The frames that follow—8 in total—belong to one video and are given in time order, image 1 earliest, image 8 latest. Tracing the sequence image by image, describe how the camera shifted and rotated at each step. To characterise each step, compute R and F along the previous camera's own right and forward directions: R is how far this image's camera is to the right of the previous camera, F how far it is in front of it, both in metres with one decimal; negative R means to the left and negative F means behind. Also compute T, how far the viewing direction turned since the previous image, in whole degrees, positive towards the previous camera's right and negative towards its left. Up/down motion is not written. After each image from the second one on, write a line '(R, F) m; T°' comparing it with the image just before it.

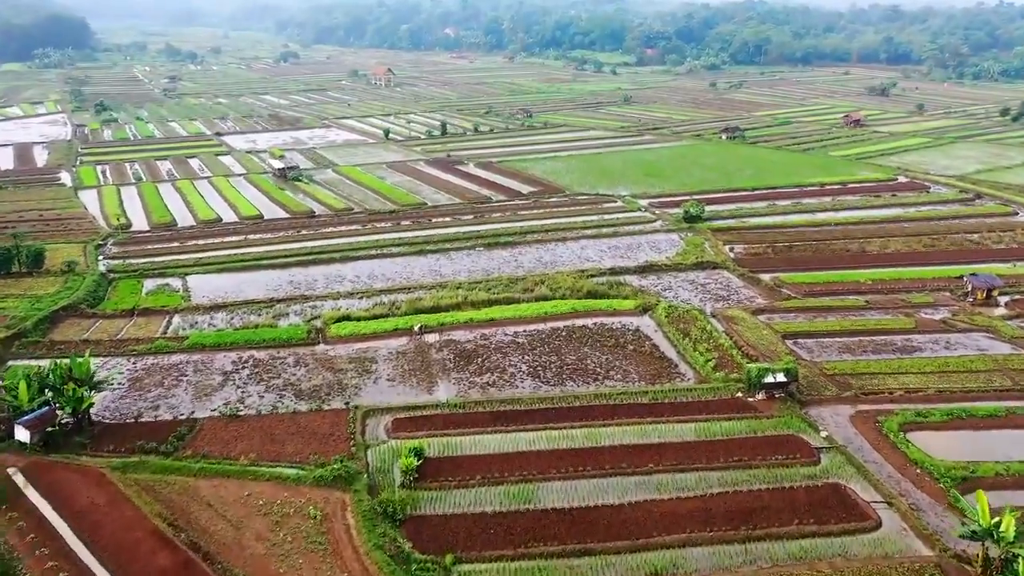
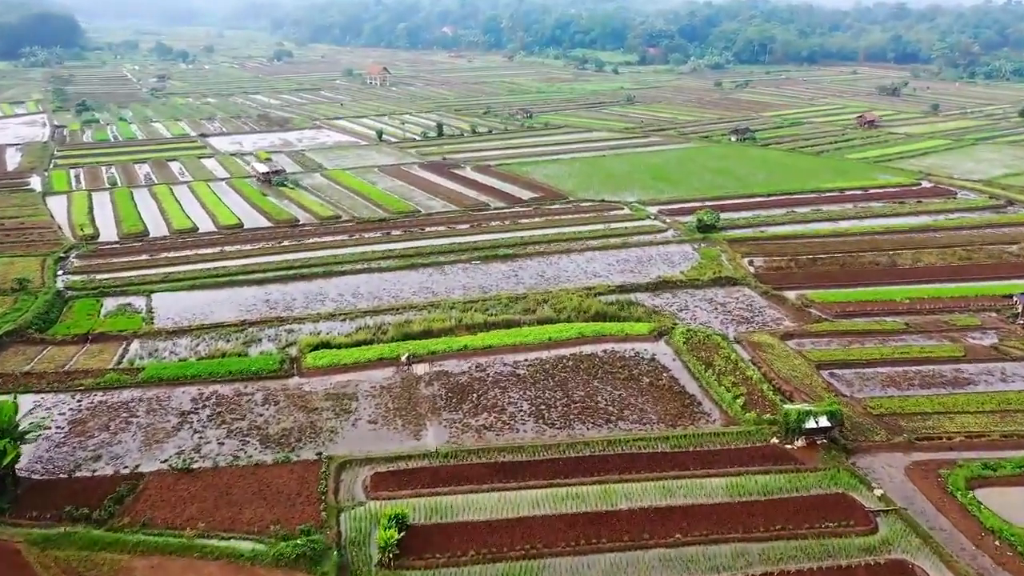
(0.0, +2.2) m; 0°
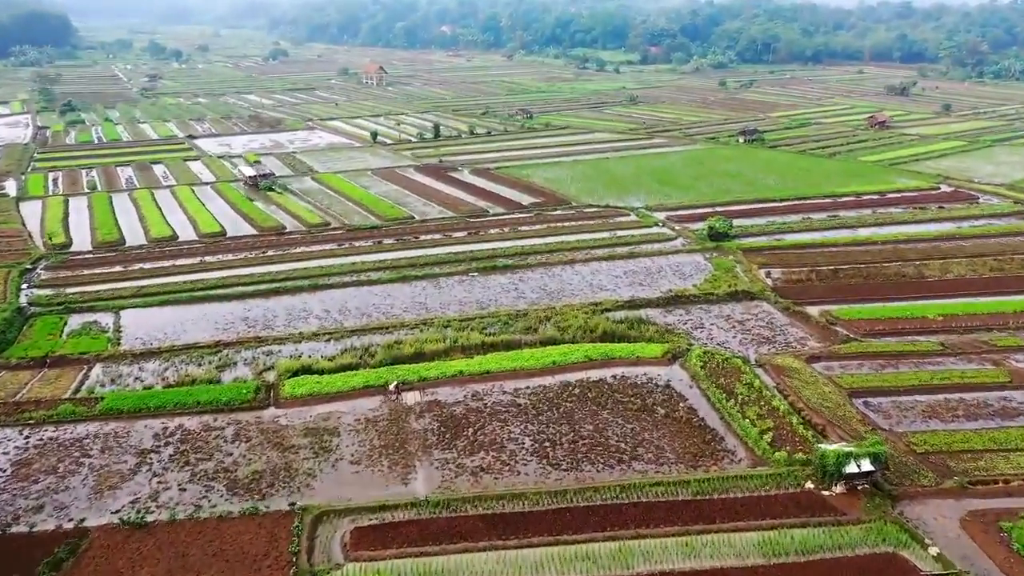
(0.0, +1.6) m; 0°
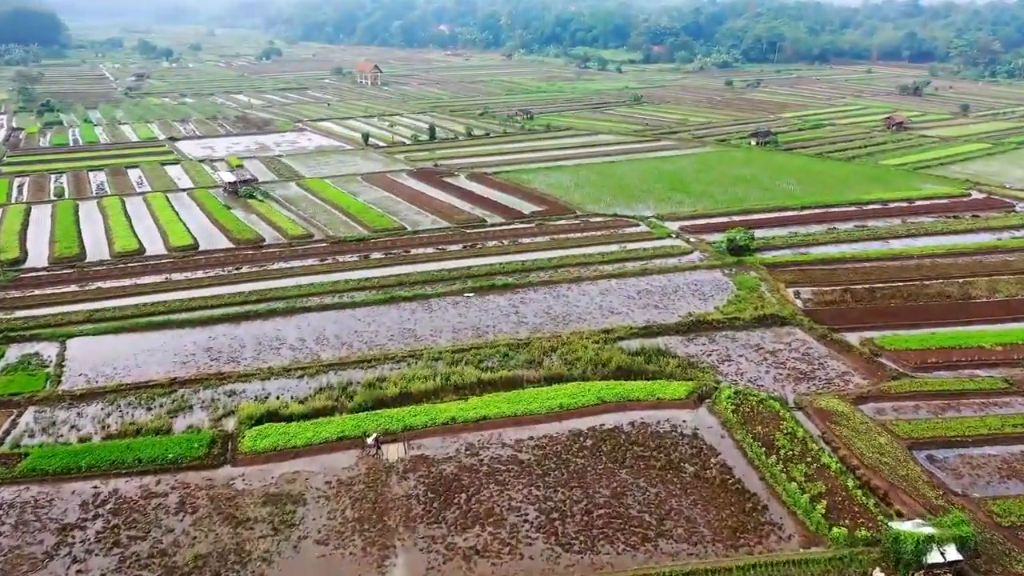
(0.0, +2.3) m; 0°
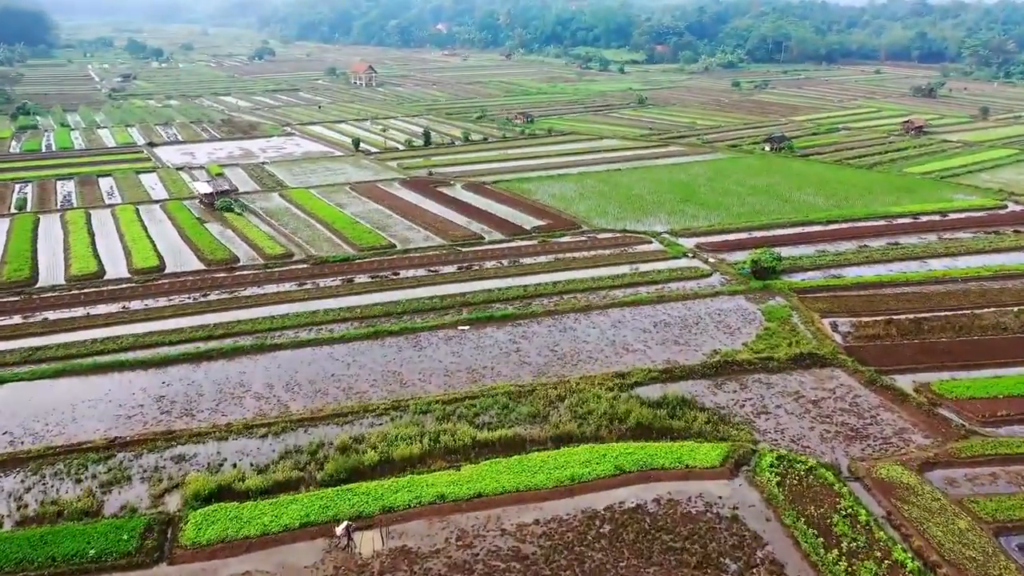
(0.0, +2.4) m; 0°
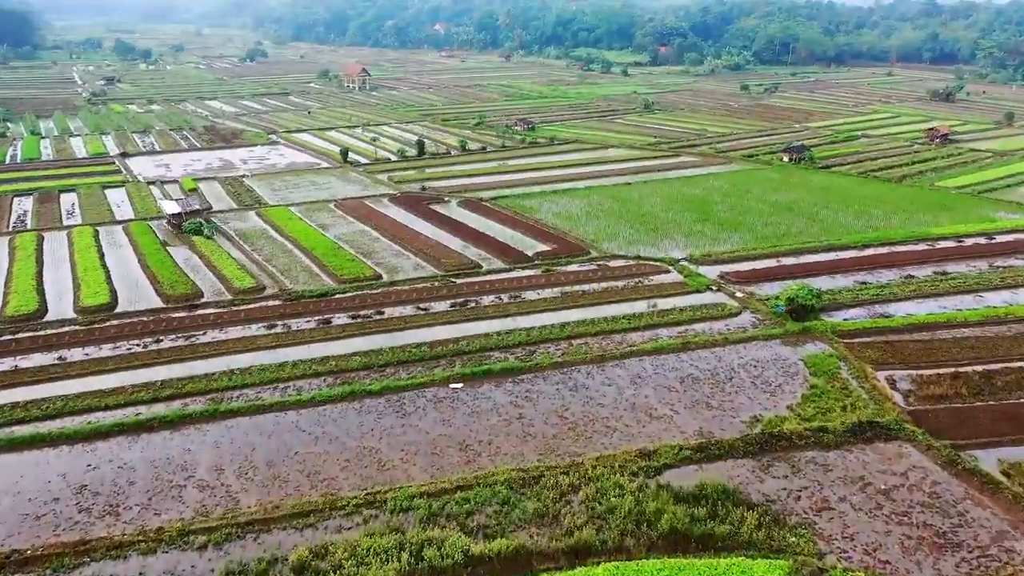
(0.0, +2.7) m; 0°
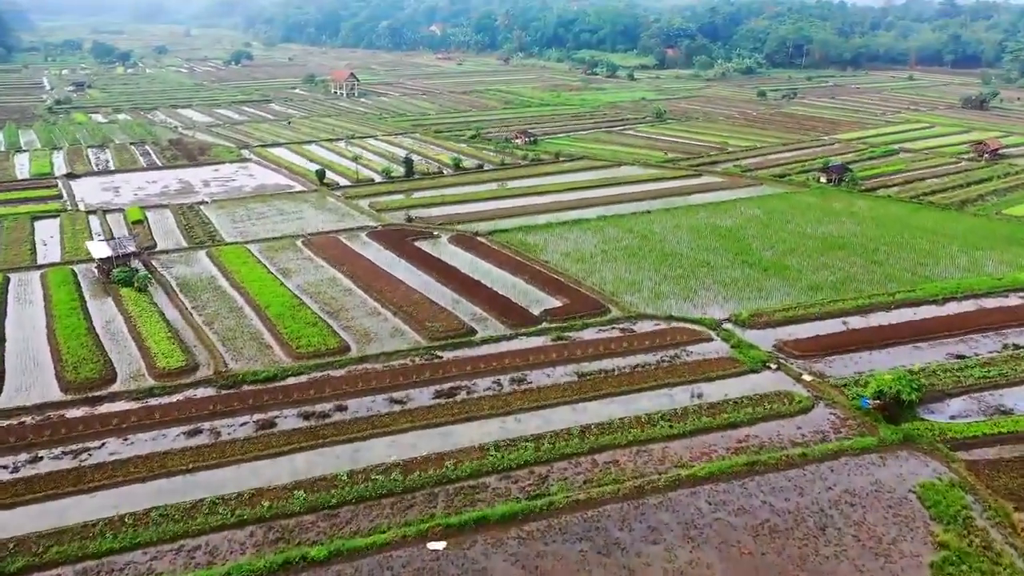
(-0.1, +4.5) m; 0°
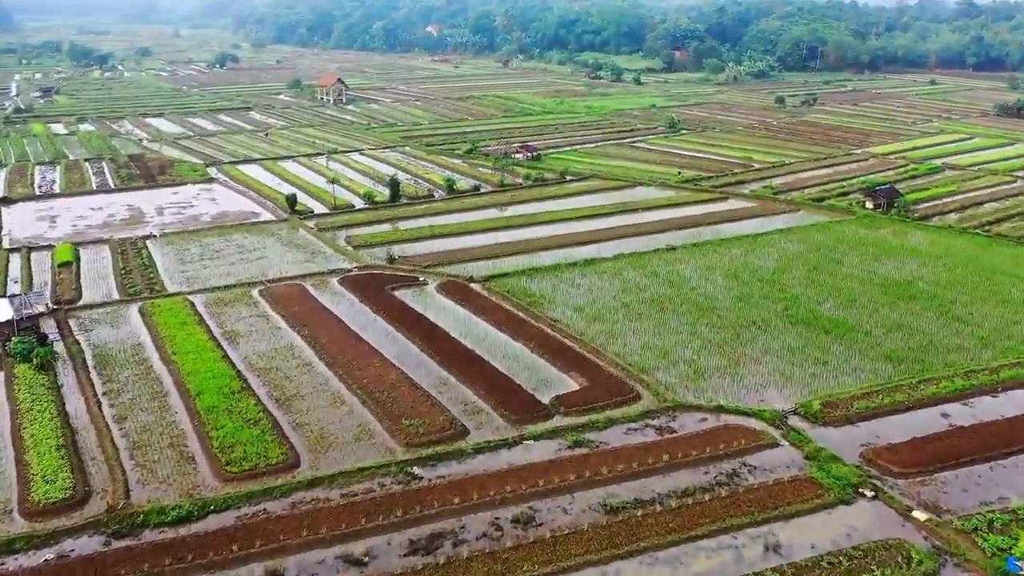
(-0.1, +4.2) m; 0°
